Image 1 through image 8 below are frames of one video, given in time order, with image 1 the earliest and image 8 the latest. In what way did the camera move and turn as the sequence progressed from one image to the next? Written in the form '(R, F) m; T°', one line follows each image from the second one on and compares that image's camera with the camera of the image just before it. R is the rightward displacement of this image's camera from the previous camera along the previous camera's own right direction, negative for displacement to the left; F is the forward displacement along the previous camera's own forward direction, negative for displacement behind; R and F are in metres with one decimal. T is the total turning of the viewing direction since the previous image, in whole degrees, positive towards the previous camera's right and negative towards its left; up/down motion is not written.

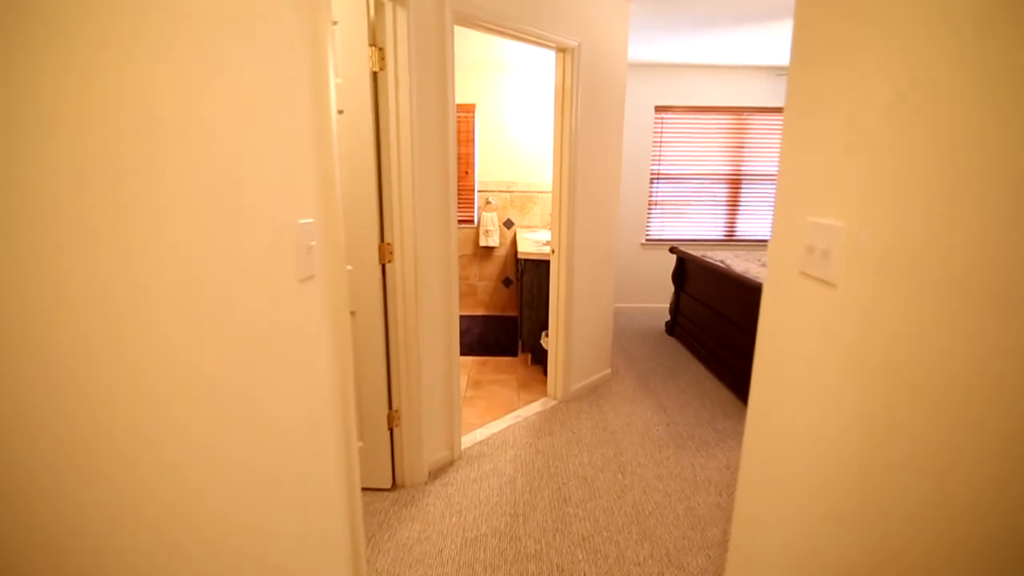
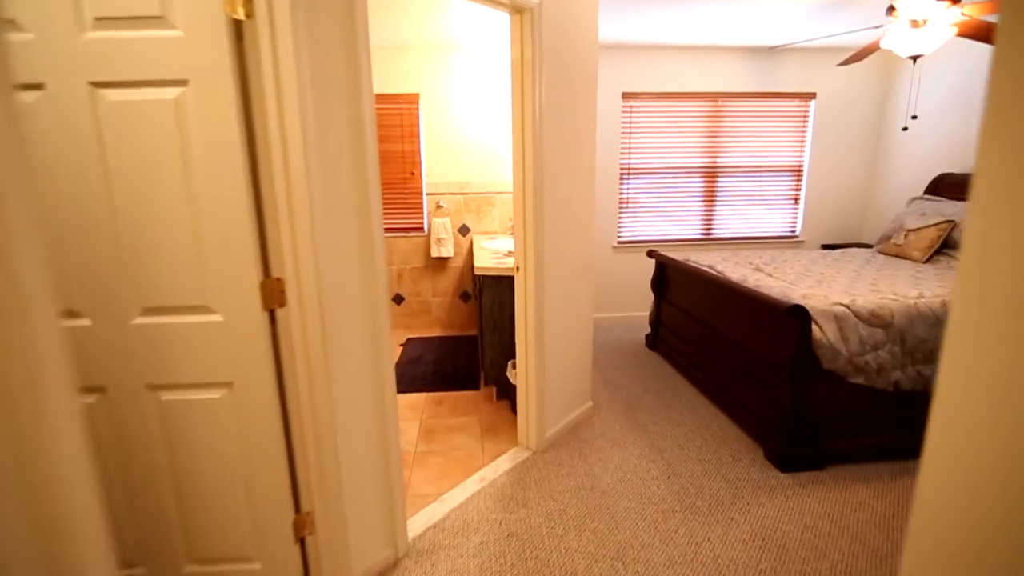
(0.0, +0.6) m; +4°
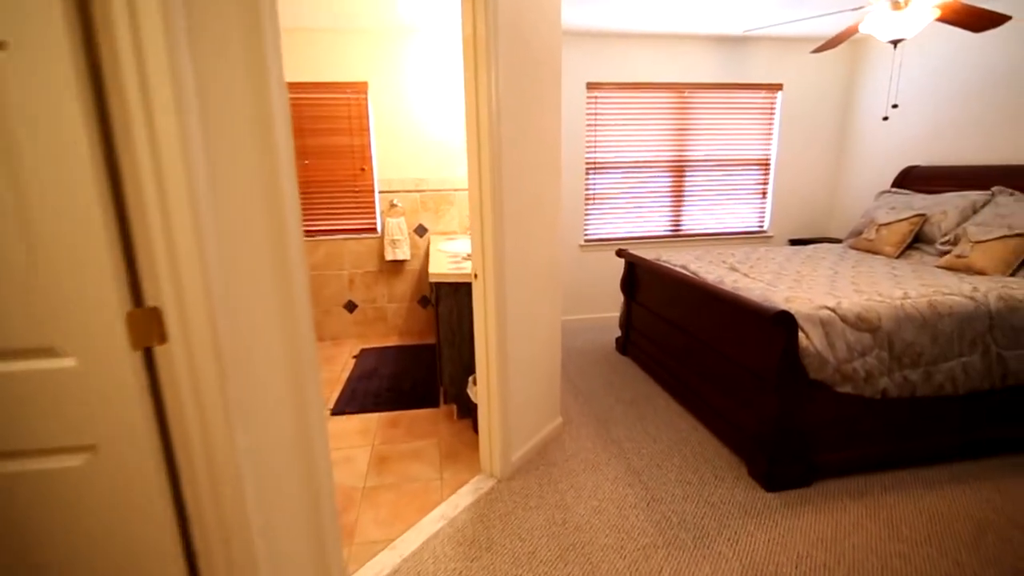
(0.0, +0.3) m; +4°
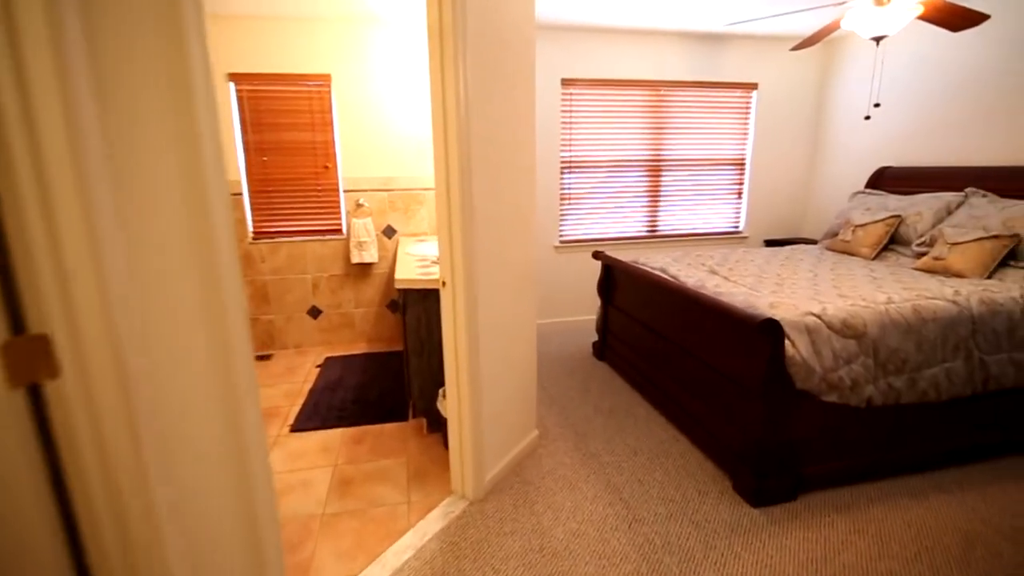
(0.0, +0.1) m; +3°
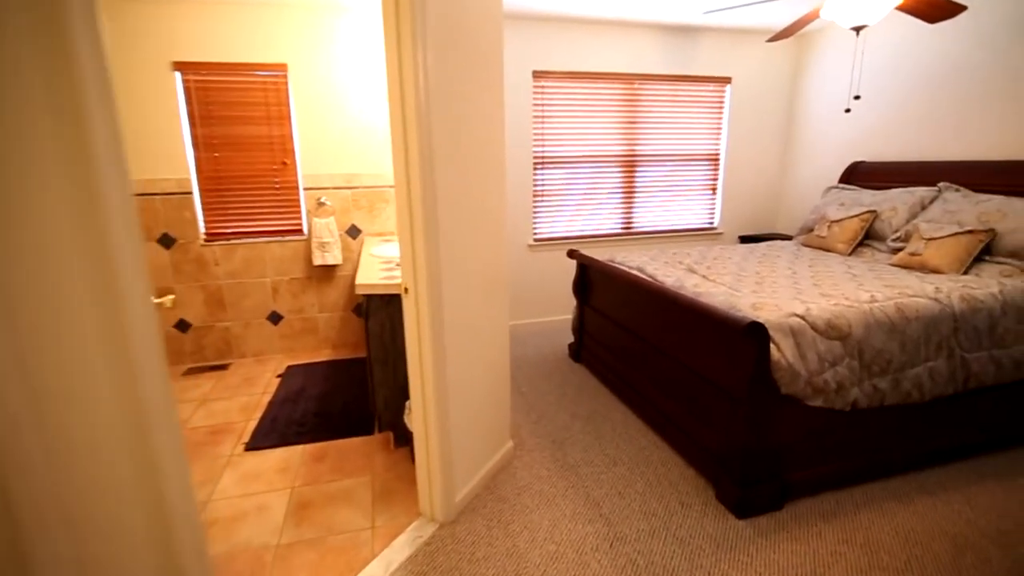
(0.0, +0.1) m; +3°
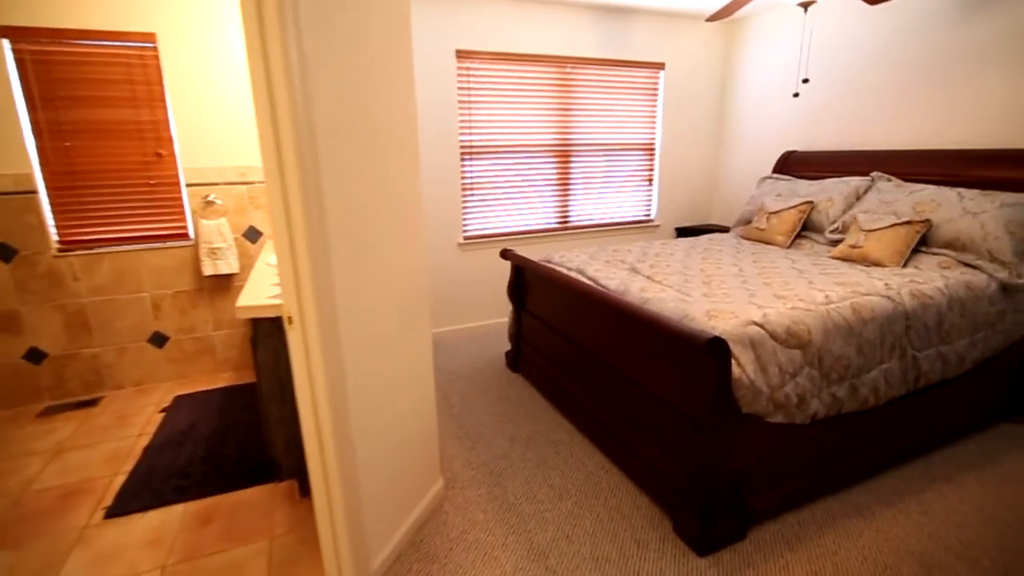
(+0.1, +0.3) m; +7°
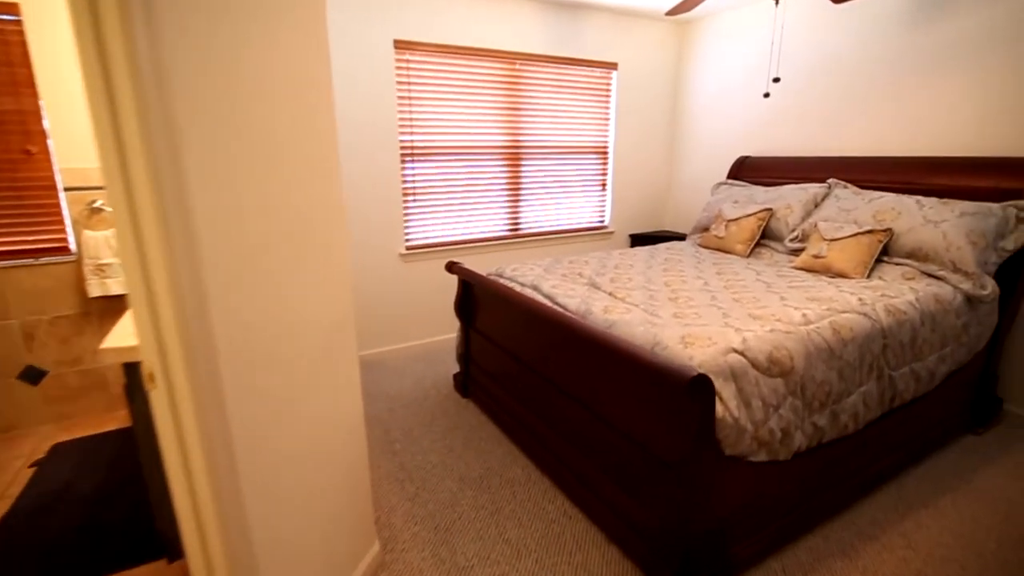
(0.0, +0.3) m; +6°
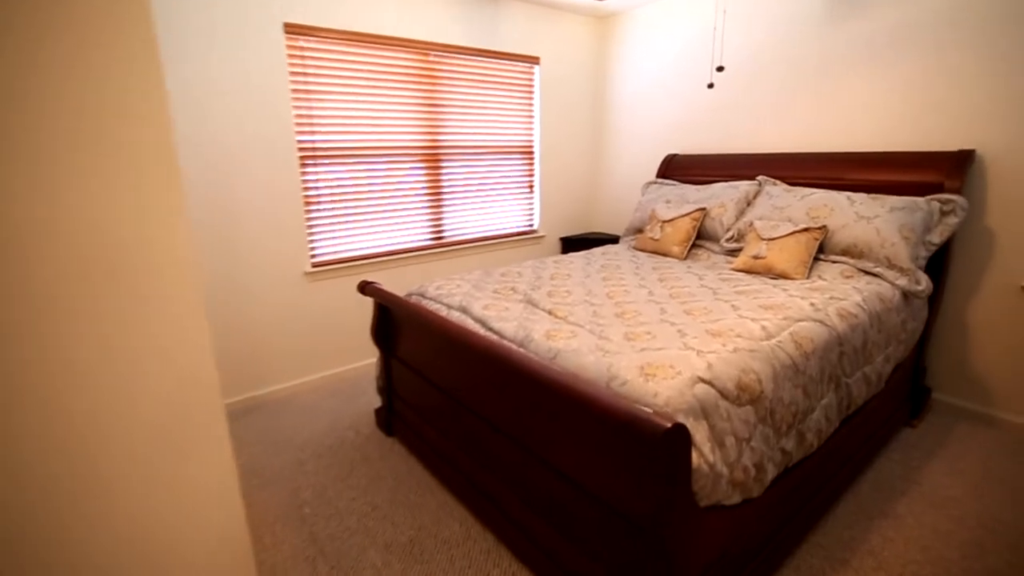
(0.0, +0.3) m; +8°
